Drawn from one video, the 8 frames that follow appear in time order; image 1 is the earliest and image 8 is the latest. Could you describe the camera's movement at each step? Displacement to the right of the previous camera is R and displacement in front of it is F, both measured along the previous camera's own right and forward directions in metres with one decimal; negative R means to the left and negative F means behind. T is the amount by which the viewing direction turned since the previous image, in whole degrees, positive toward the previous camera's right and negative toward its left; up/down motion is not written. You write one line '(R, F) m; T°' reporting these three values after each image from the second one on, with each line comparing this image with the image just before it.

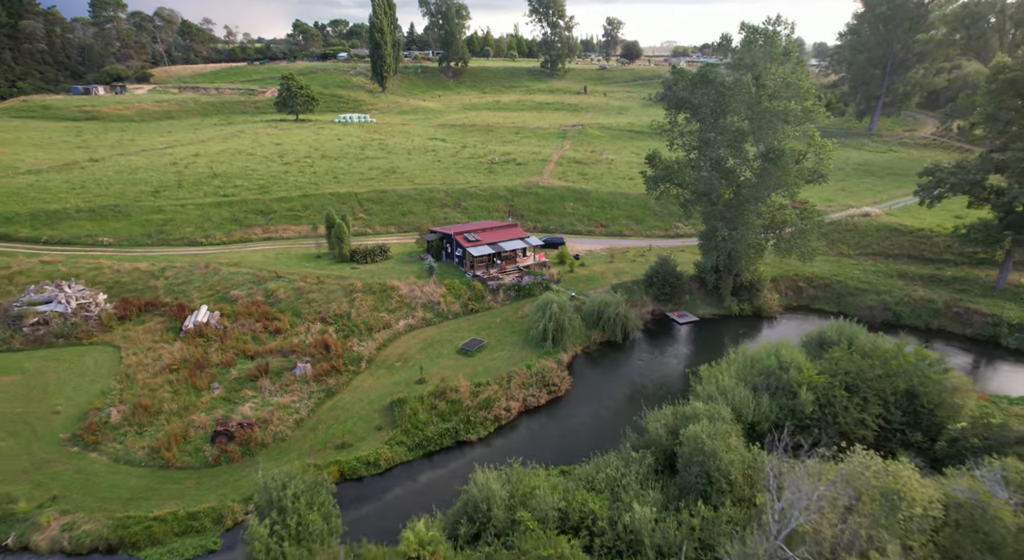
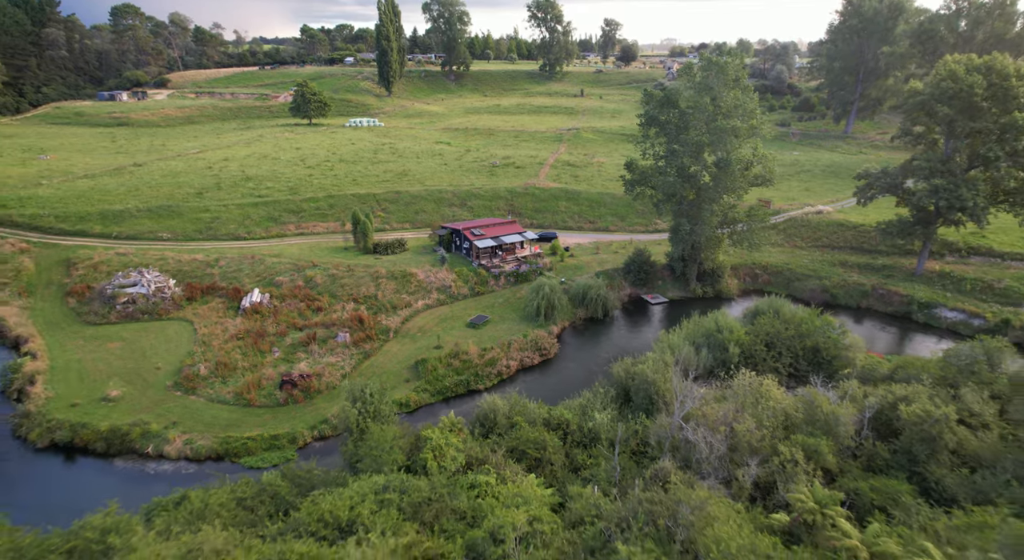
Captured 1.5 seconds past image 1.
(+0.1, -8.1) m; 0°
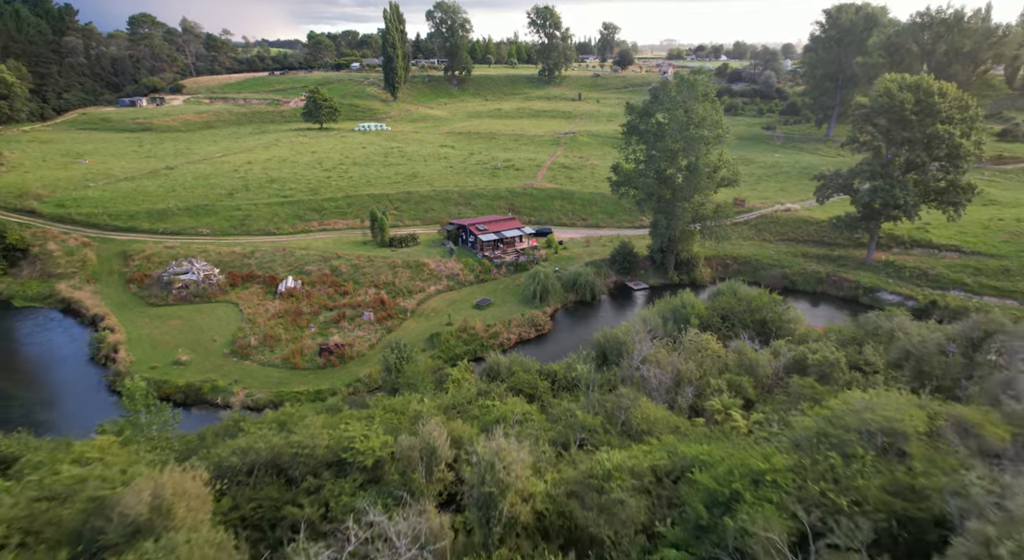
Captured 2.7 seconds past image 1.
(+0.1, -7.1) m; 0°
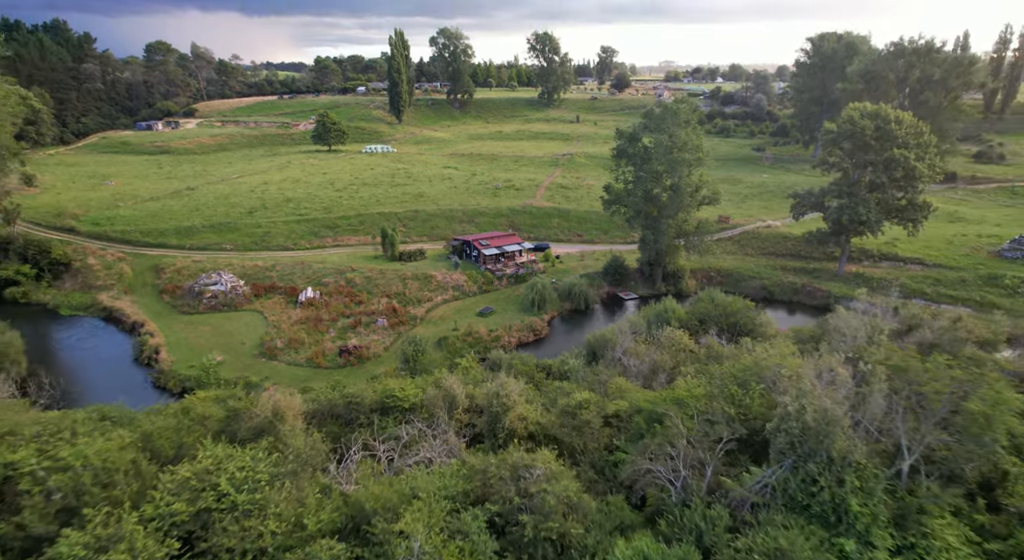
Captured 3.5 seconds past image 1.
(0.0, -4.9) m; 0°
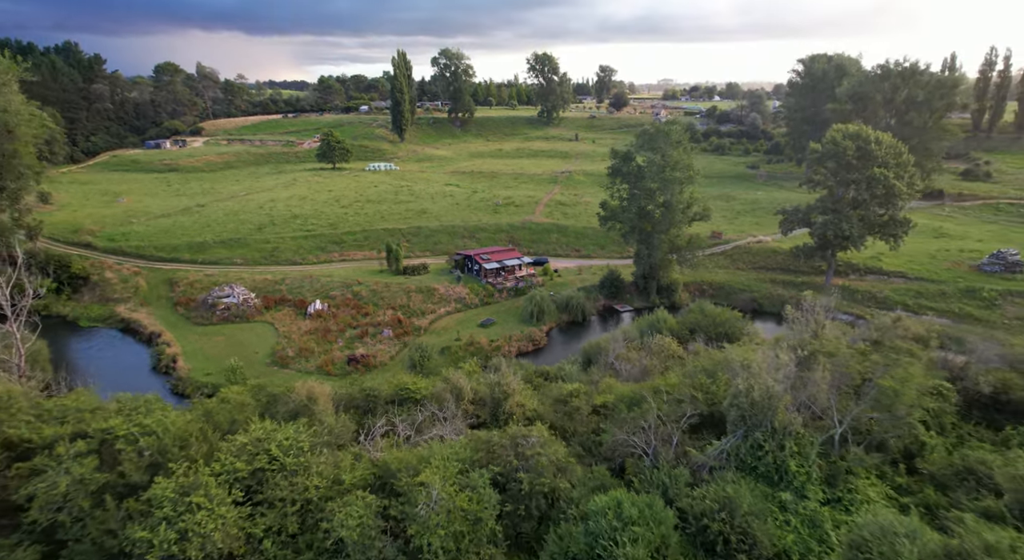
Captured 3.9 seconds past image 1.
(0.0, -2.5) m; 0°
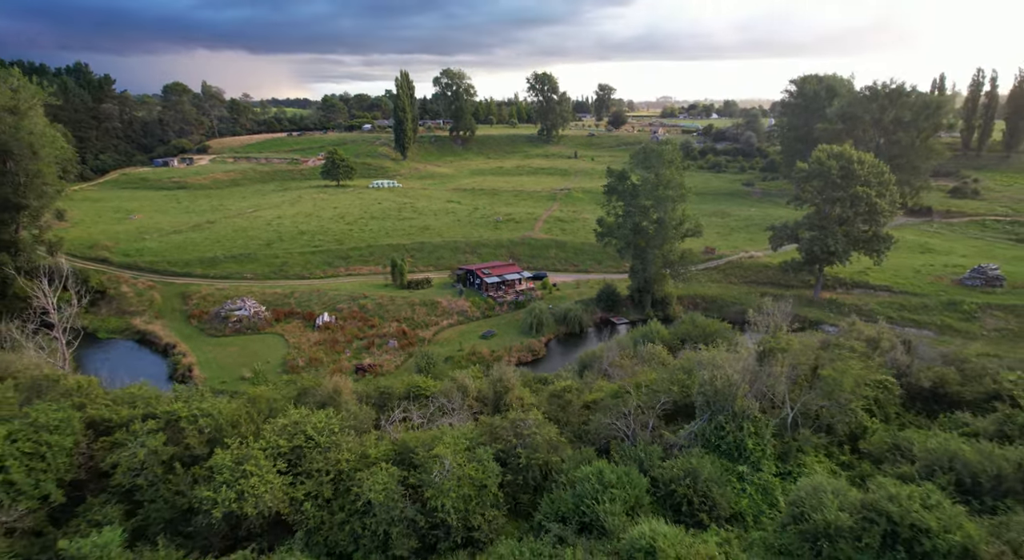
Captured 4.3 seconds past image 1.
(0.0, -2.6) m; 0°
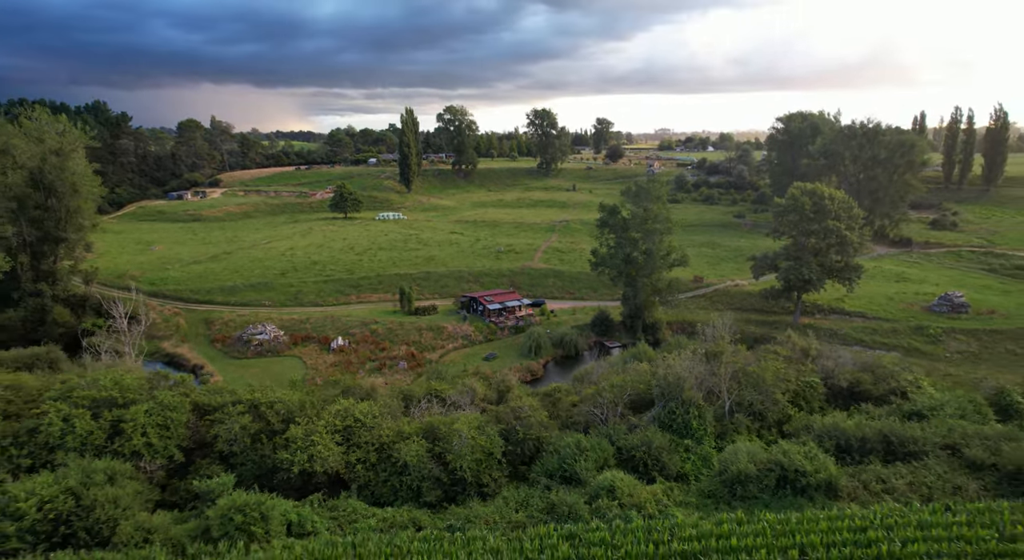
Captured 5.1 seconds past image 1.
(0.0, -5.1) m; 0°
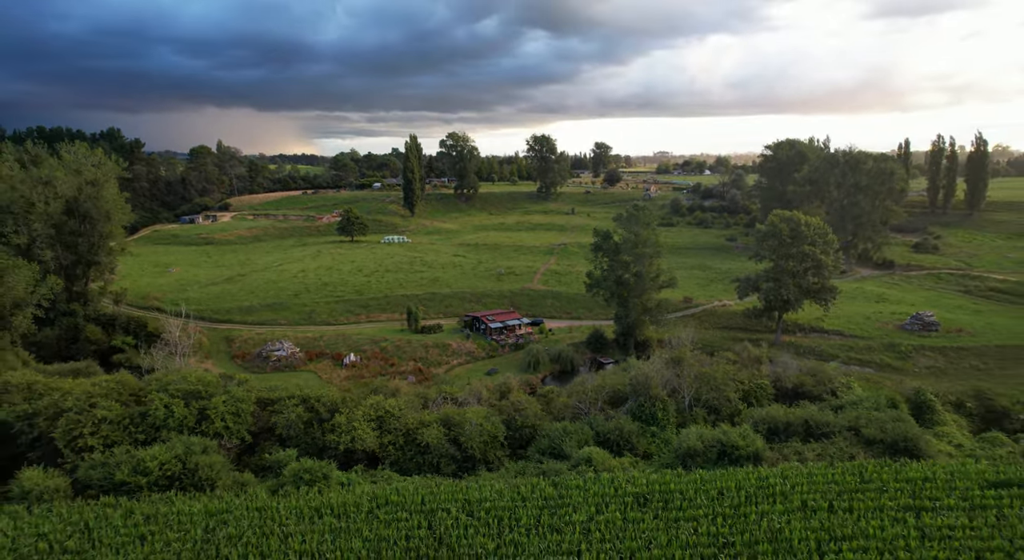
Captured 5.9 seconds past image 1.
(0.0, -5.1) m; 0°
